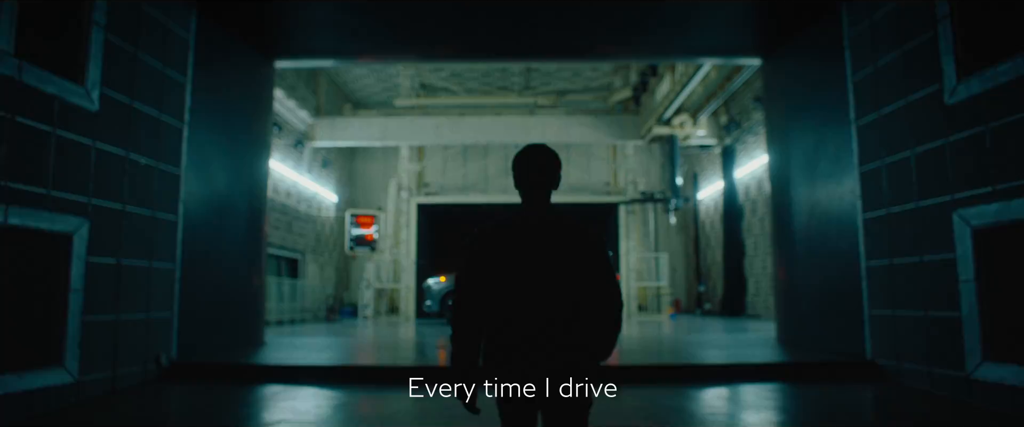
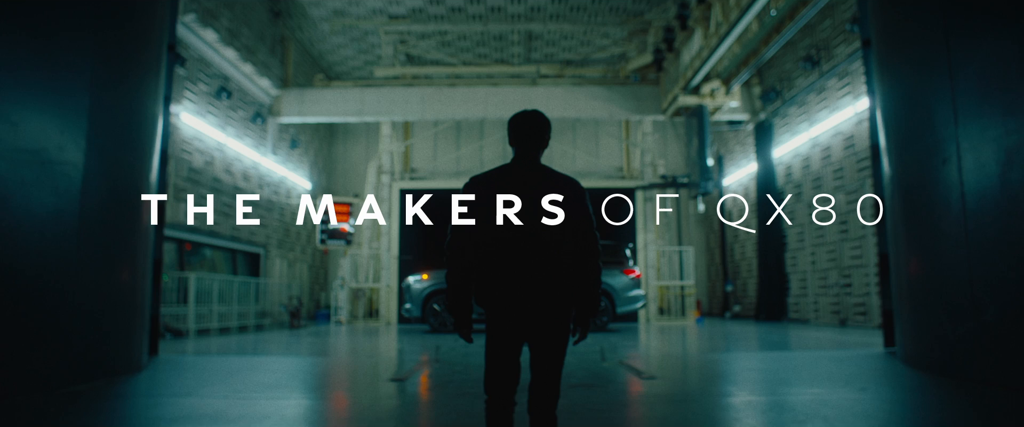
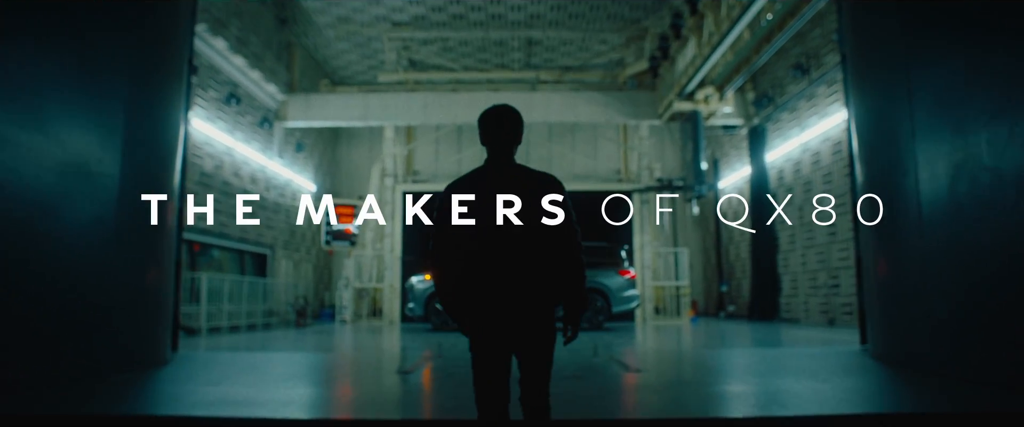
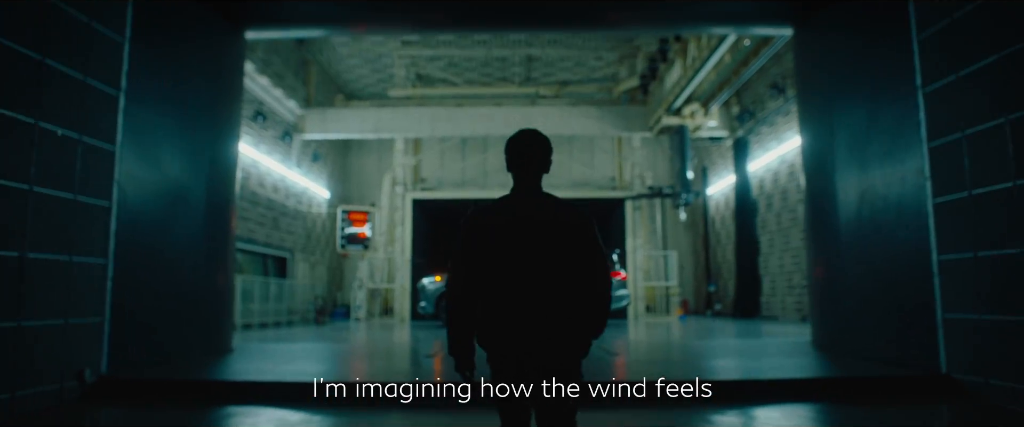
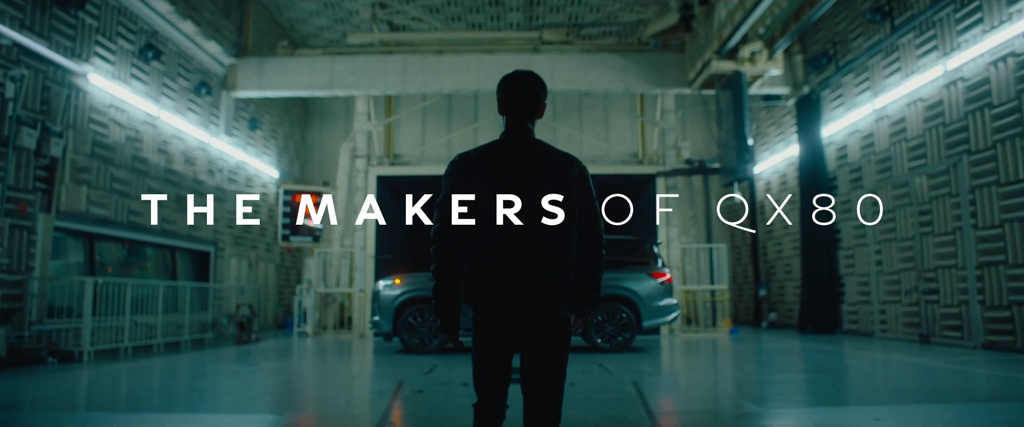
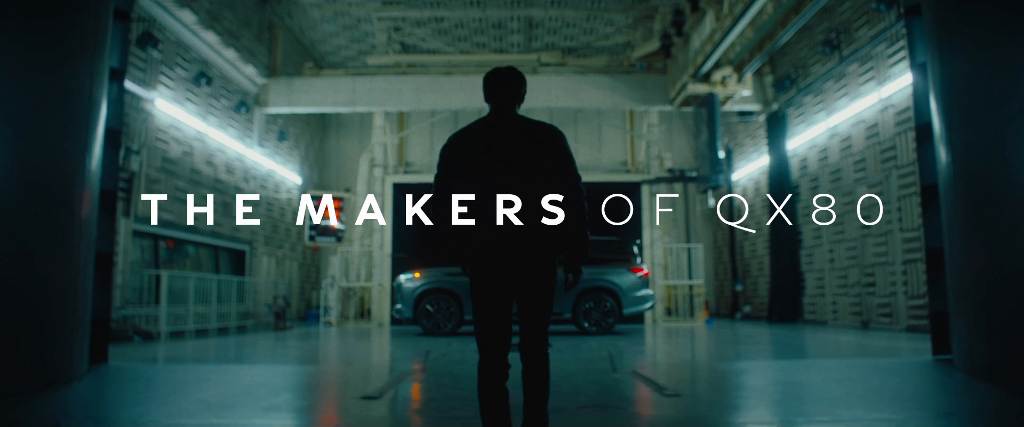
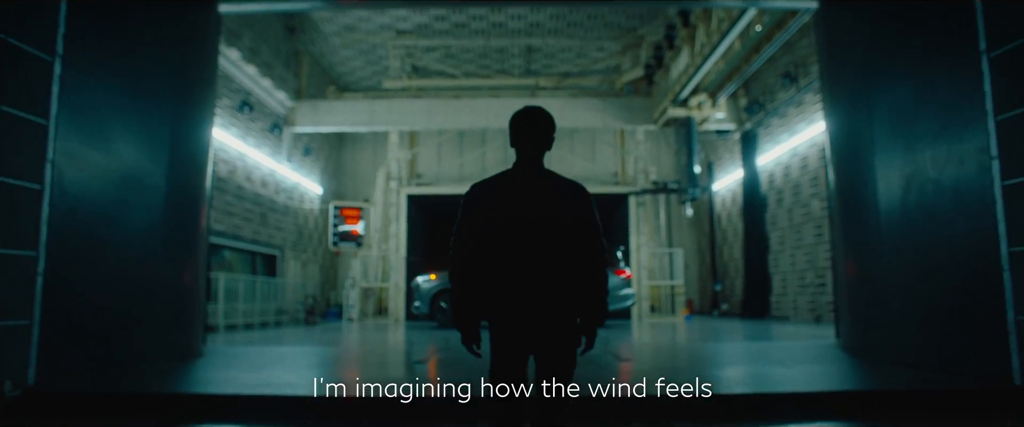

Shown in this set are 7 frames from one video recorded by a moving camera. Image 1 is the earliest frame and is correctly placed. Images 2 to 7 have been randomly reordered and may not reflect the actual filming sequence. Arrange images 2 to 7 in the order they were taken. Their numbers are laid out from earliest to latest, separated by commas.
4, 7, 3, 2, 6, 5
